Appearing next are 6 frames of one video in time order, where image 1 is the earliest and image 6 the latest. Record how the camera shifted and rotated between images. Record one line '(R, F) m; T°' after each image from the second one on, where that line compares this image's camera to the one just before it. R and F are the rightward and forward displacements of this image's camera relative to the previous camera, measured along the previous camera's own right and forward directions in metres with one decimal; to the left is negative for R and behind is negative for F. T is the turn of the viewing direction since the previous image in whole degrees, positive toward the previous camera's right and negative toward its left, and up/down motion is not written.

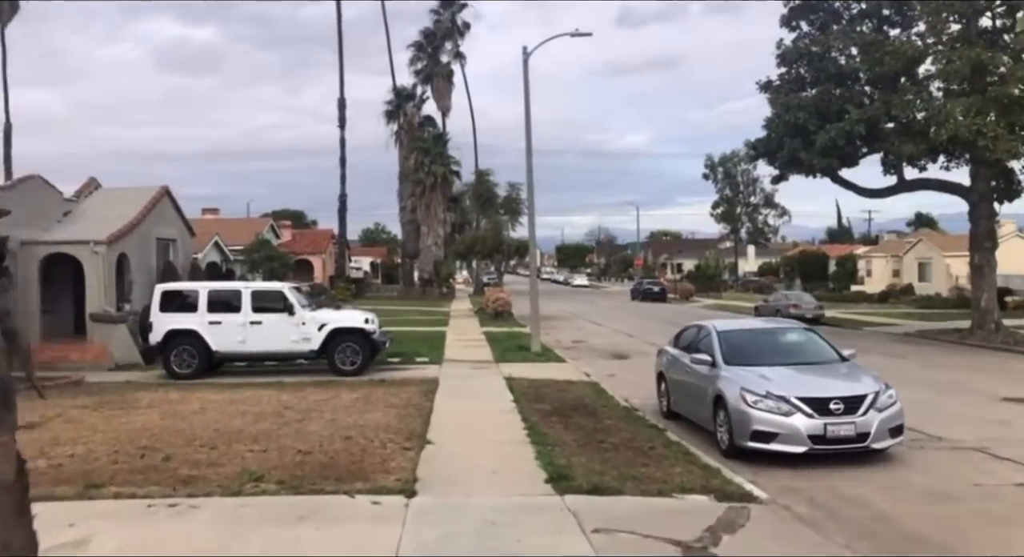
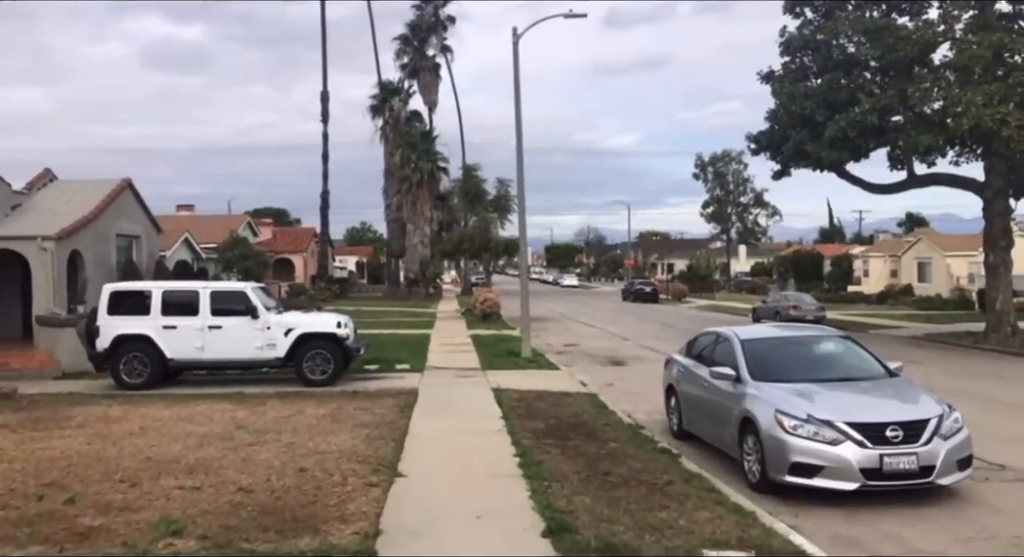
(0.0, +1.9) m; +1°
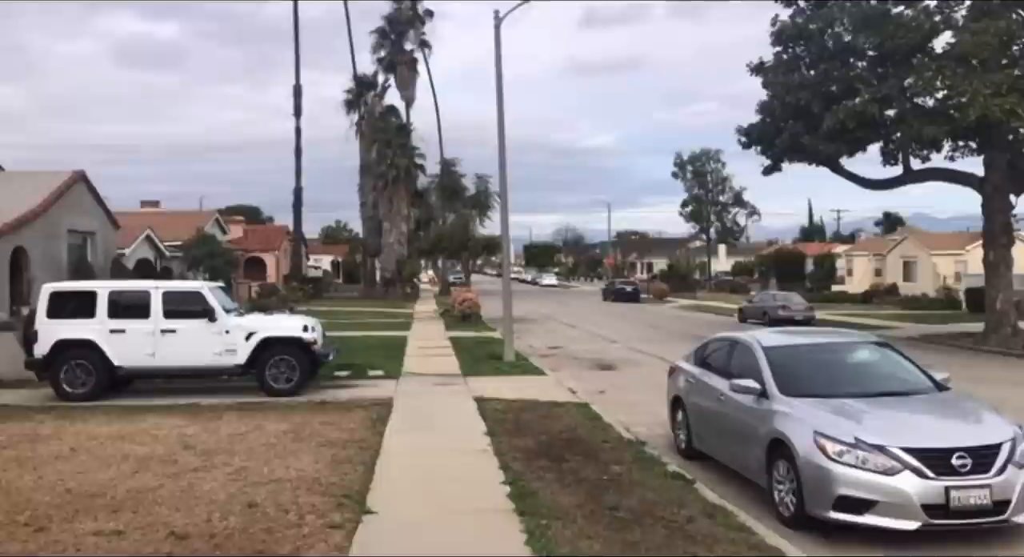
(-0.1, +1.5) m; +1°
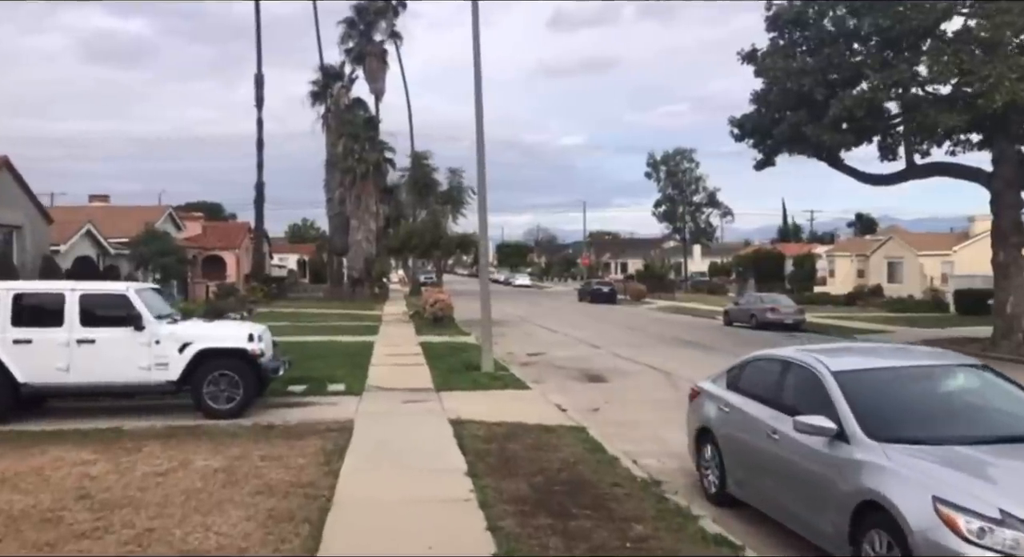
(-0.2, +2.4) m; +2°
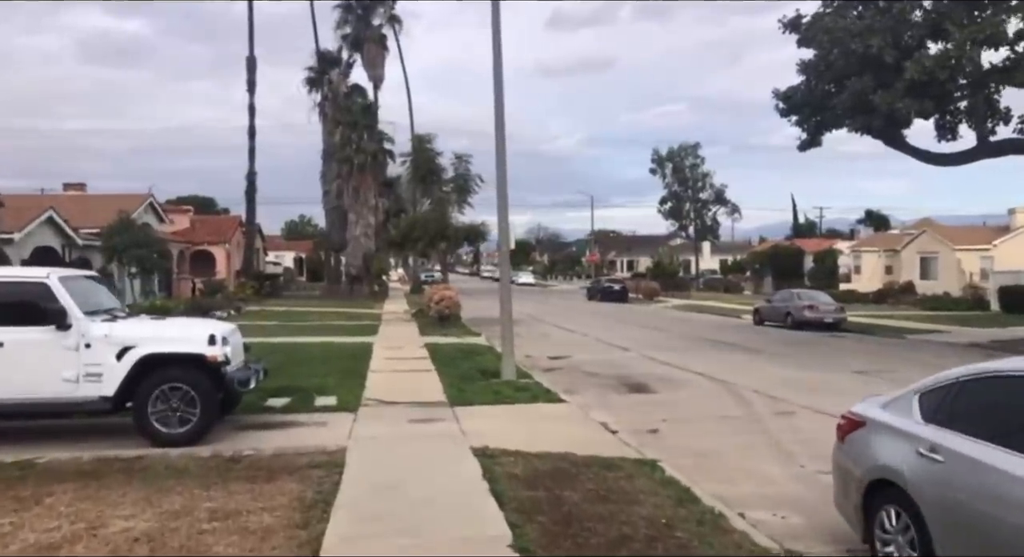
(-0.4, +3.3) m; 0°
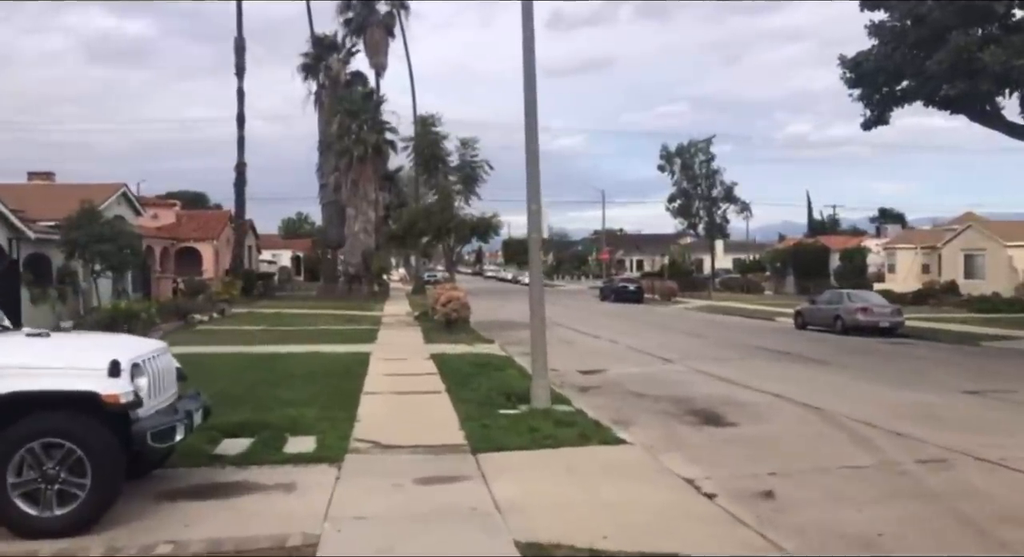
(-0.4, +3.8) m; 0°
